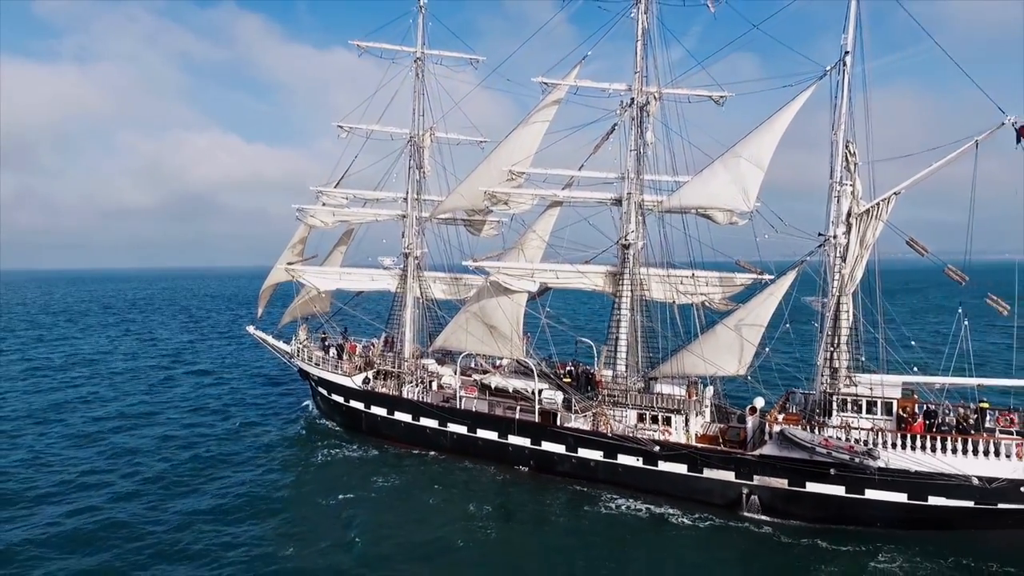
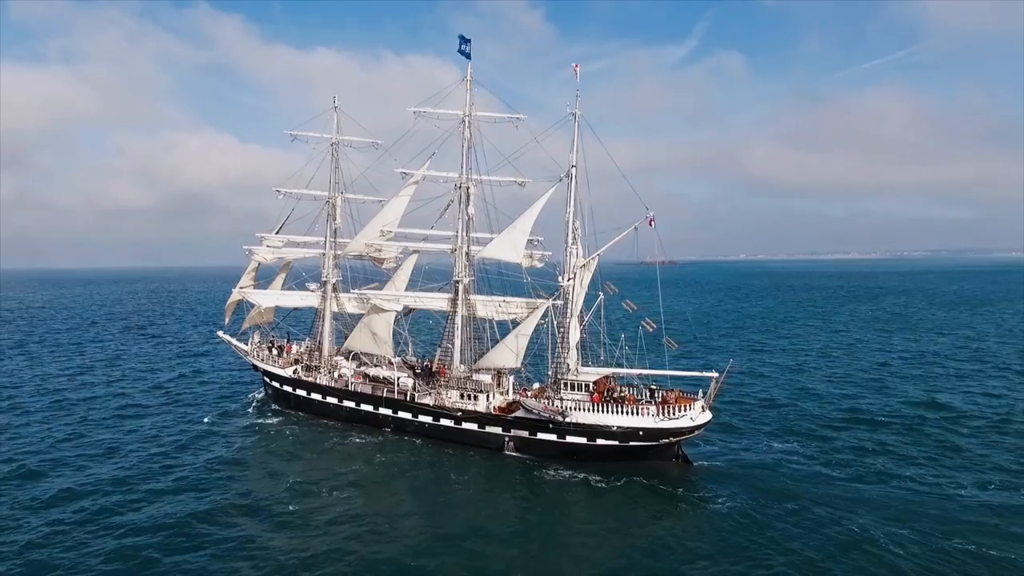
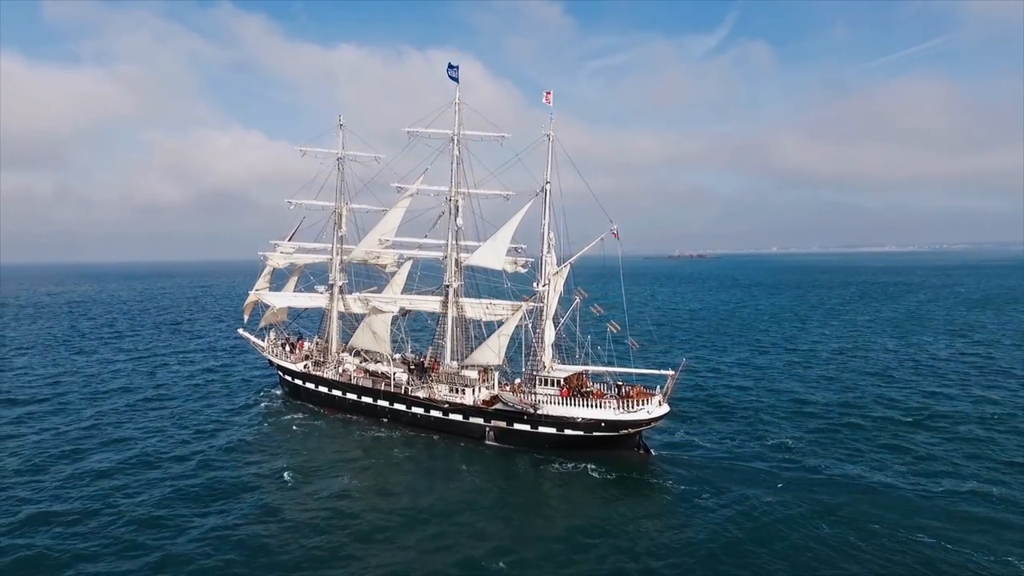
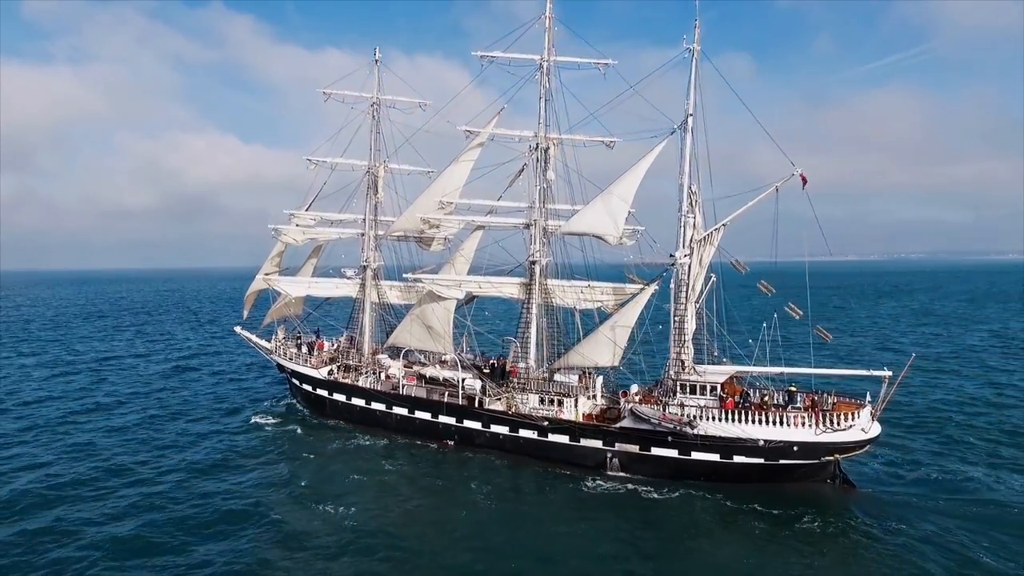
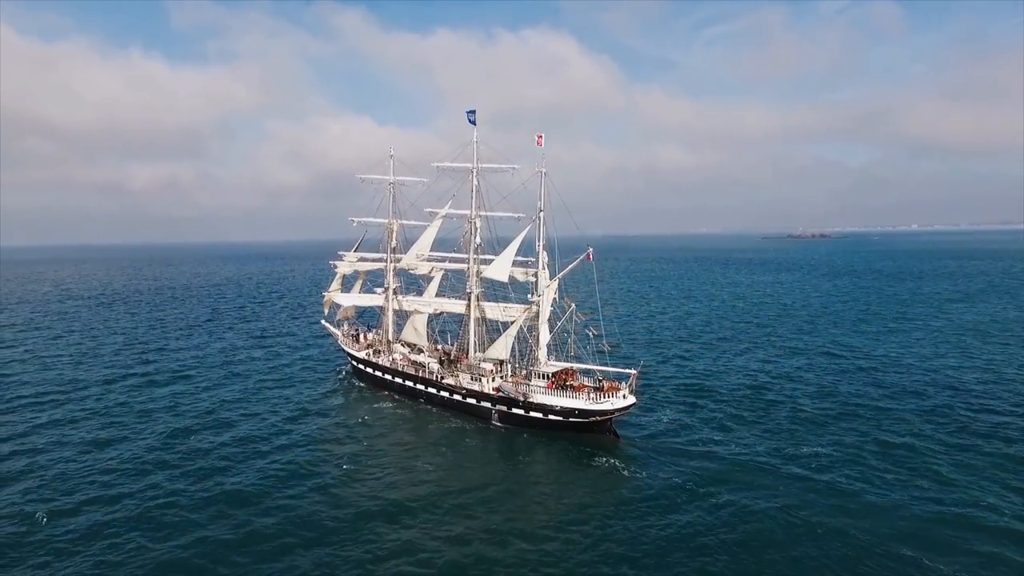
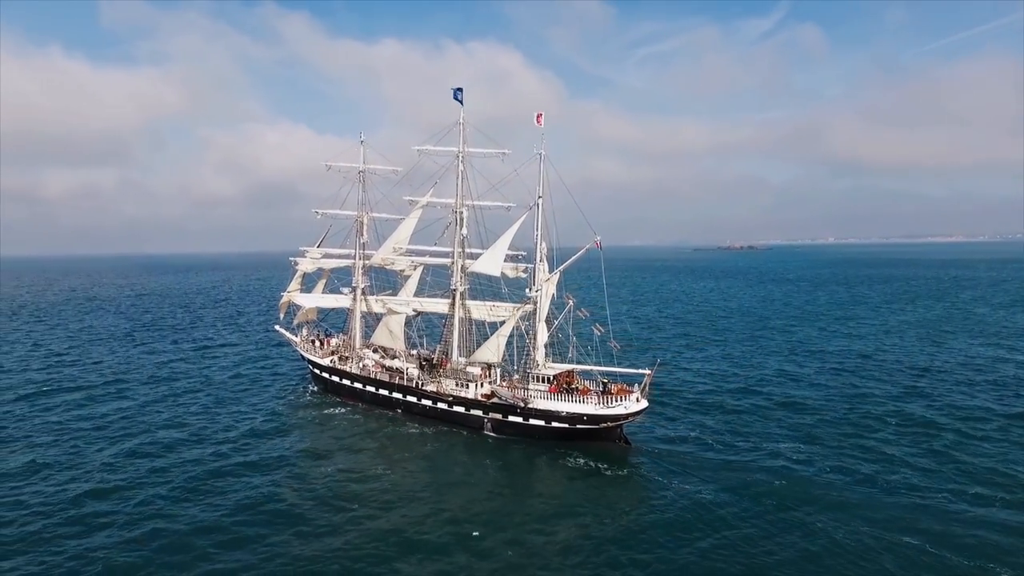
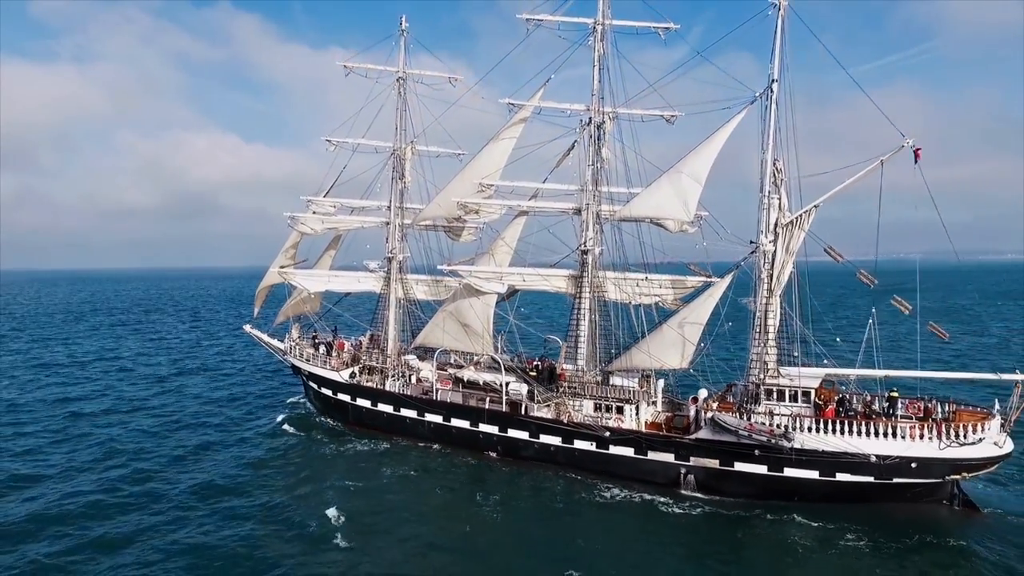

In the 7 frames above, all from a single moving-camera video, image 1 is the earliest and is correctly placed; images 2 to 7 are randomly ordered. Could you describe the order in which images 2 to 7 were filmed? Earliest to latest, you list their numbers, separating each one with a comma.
7, 4, 2, 3, 6, 5
